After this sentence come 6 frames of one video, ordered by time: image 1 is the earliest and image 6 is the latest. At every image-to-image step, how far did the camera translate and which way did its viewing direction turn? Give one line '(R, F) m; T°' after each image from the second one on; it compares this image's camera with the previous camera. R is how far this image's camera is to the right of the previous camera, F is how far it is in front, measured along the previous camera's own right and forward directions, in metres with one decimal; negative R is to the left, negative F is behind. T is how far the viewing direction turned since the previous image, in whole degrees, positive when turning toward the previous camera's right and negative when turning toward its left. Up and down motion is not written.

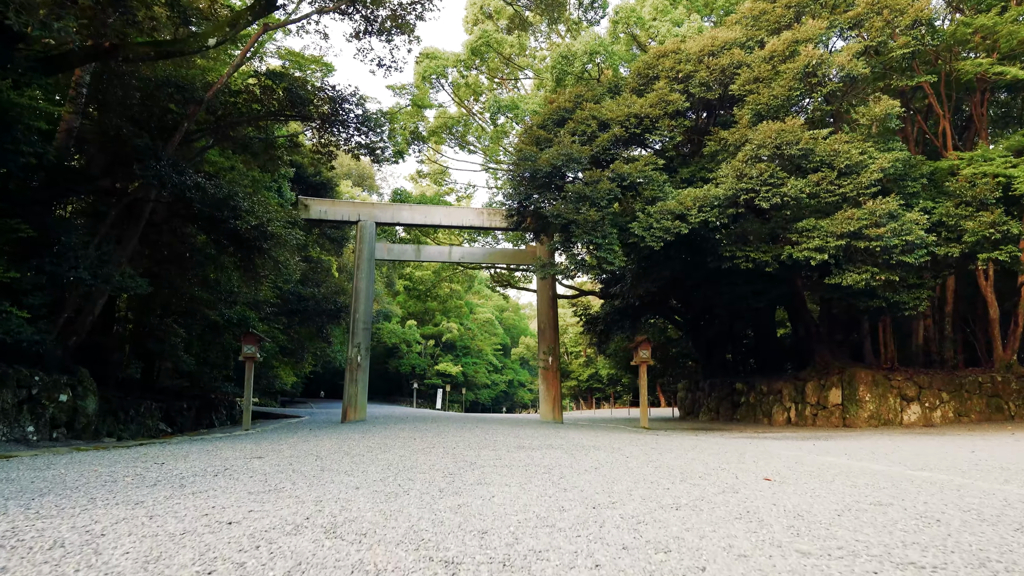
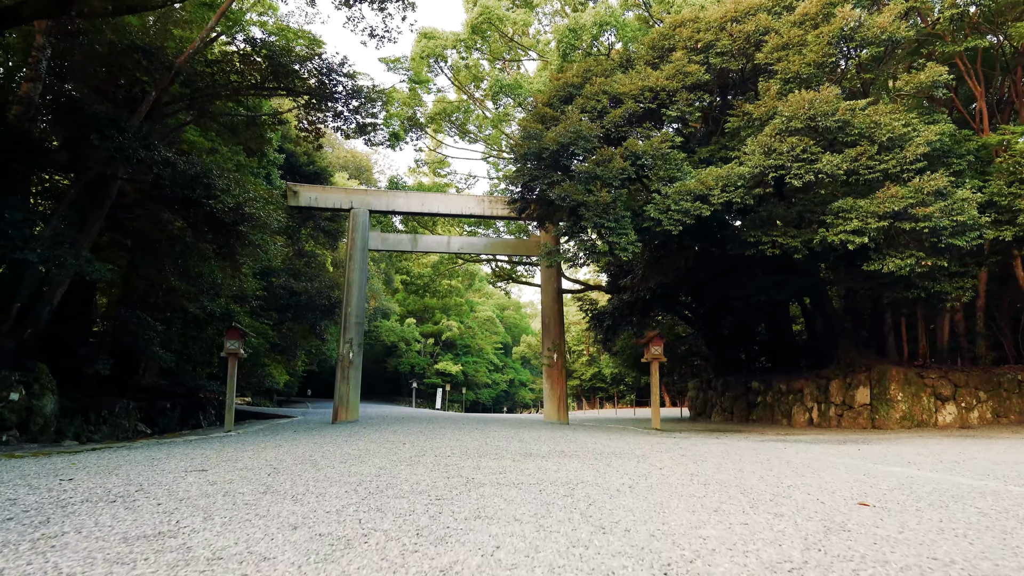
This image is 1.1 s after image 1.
(0.0, +0.7) m; 0°
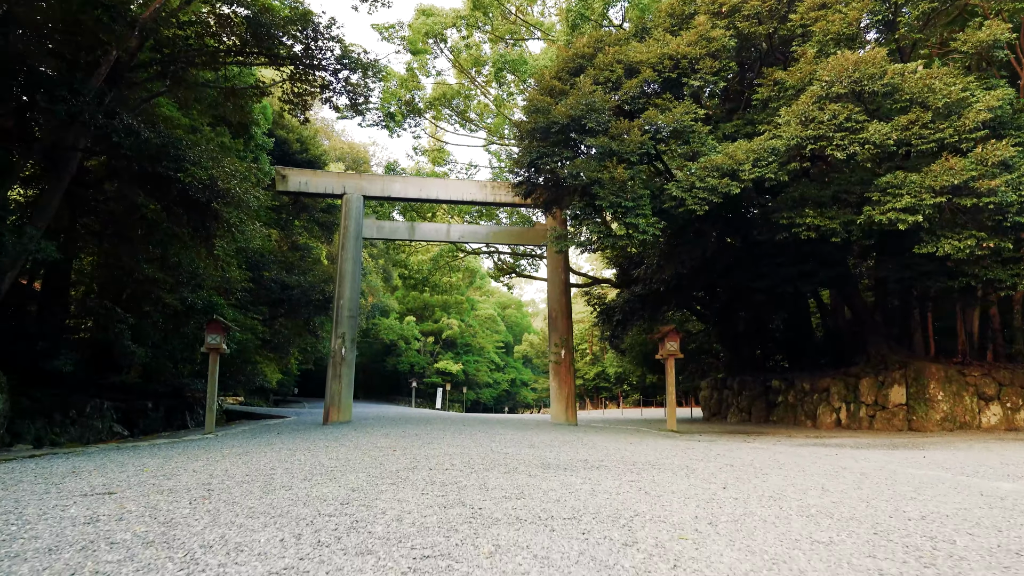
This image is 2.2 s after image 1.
(-0.1, +0.7) m; 0°
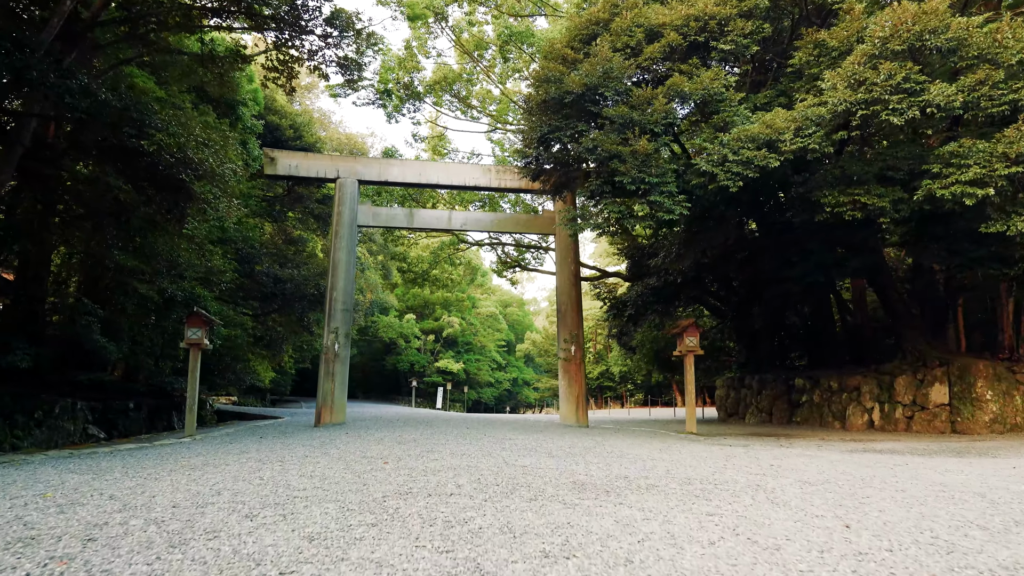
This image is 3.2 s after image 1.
(-0.1, +0.7) m; 0°
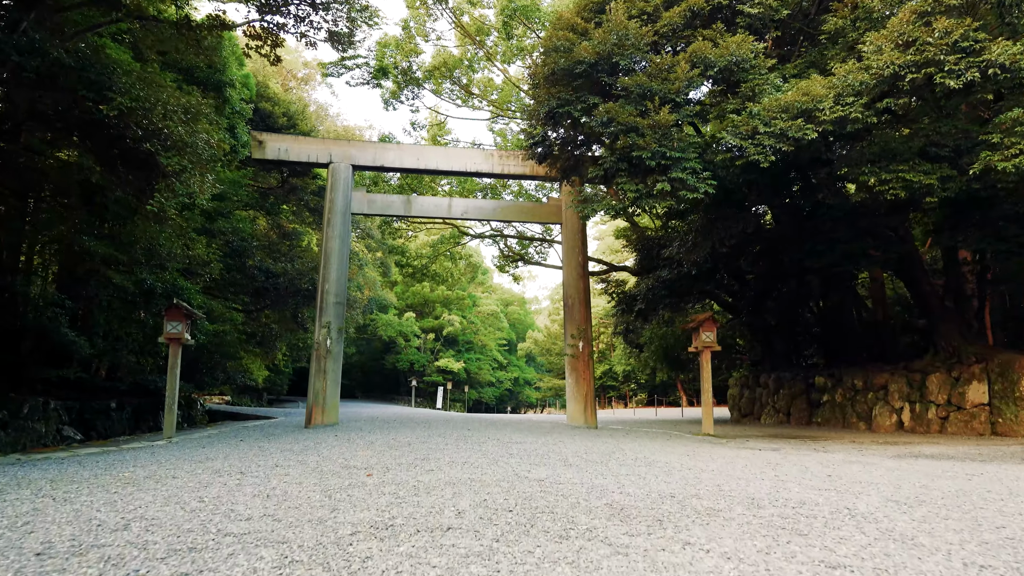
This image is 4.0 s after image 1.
(-0.1, +0.6) m; 0°
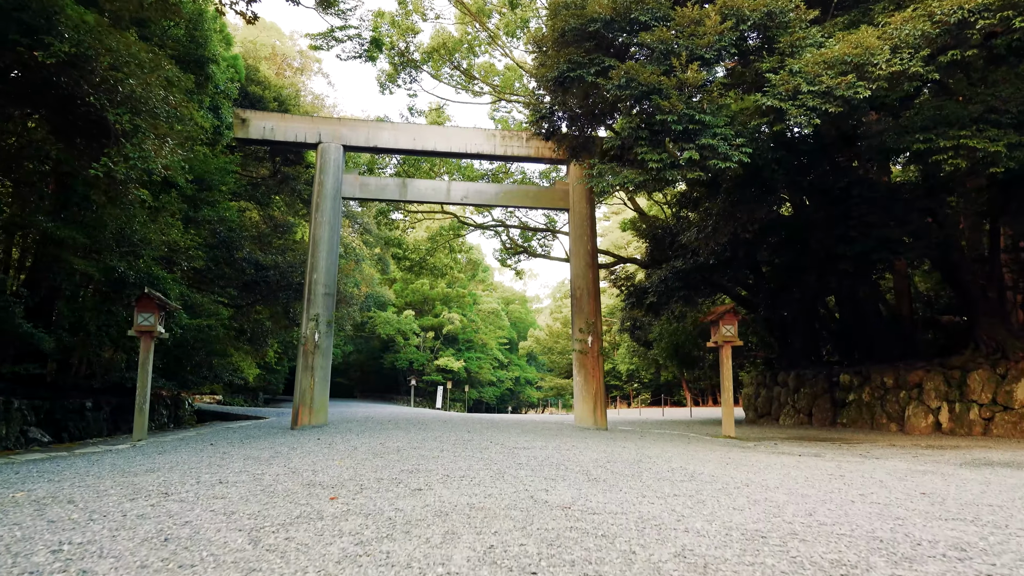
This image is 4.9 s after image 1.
(-0.1, +0.7) m; 0°
